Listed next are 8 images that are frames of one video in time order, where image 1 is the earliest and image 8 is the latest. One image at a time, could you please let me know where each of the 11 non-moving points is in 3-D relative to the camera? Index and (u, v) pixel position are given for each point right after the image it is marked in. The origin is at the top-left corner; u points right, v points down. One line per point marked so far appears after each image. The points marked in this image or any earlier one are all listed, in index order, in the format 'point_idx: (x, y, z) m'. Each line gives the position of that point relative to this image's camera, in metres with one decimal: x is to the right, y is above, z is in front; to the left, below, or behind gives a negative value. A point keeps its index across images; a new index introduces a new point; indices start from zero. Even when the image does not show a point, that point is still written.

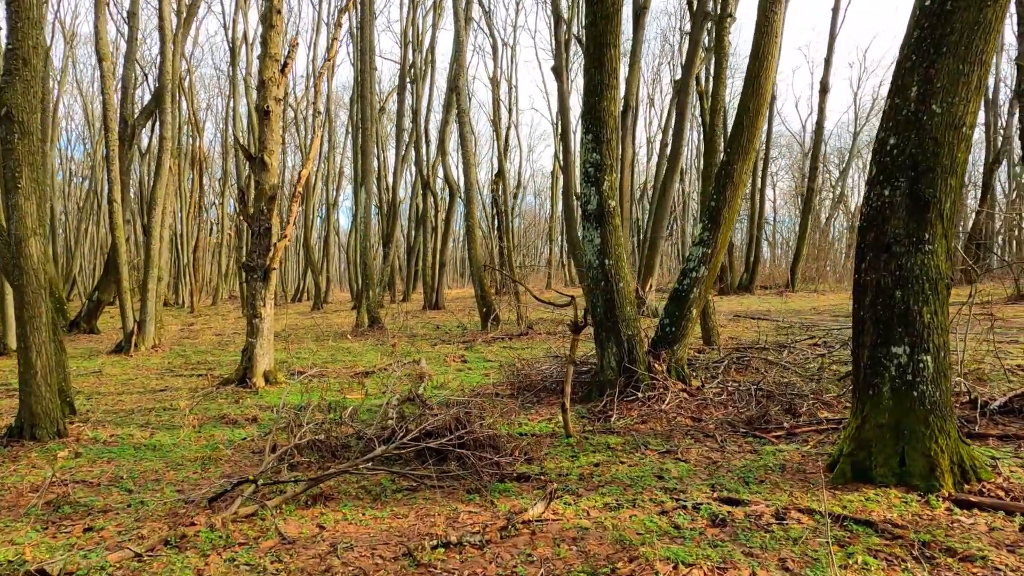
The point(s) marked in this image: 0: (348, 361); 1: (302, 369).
0: (-1.9, -0.9, +9.0) m
1: (-2.3, -0.9, +8.3) m
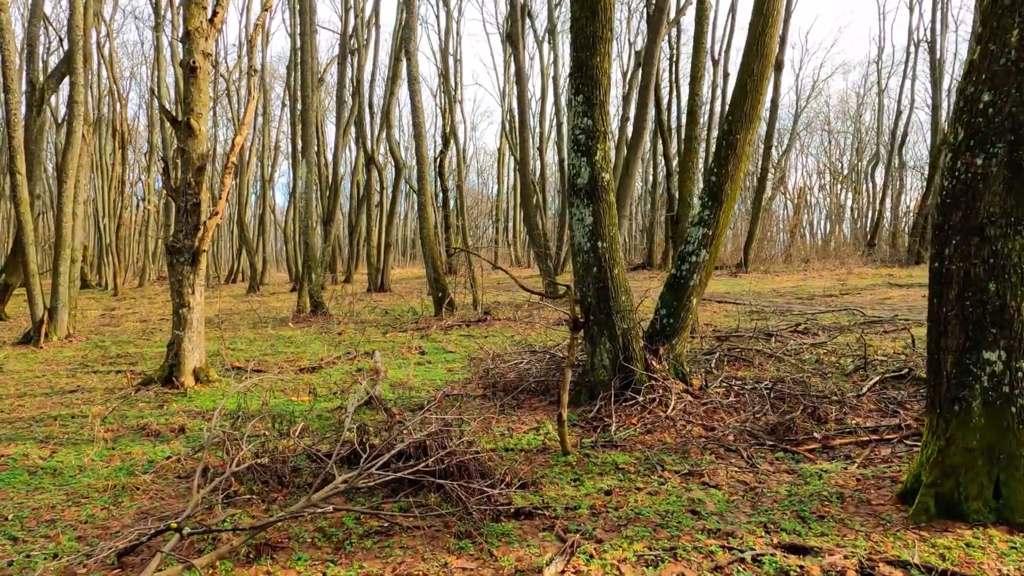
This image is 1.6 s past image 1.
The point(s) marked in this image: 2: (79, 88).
0: (-2.4, -0.7, +8.1) m
1: (-2.6, -0.7, +7.4) m
2: (-5.8, +2.7, +10.3) m
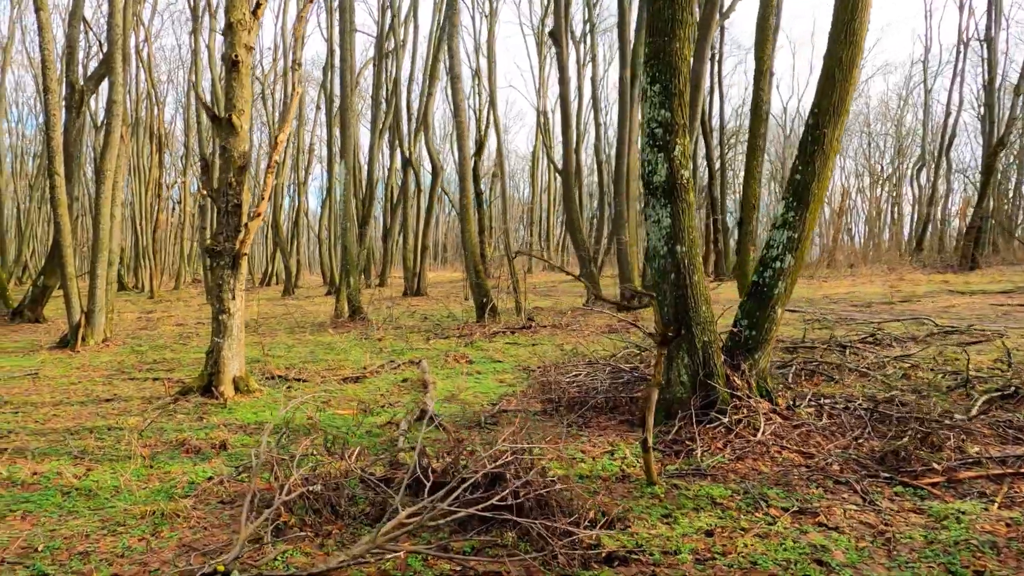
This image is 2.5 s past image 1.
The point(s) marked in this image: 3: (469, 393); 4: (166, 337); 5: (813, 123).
0: (-1.8, -0.8, +7.8) m
1: (-2.2, -0.8, +7.1) m
2: (-5.2, +2.7, +10.1) m
3: (-0.3, -0.8, +5.6) m
4: (-5.0, -0.7, +10.9) m
5: (+1.9, +1.0, +4.7) m
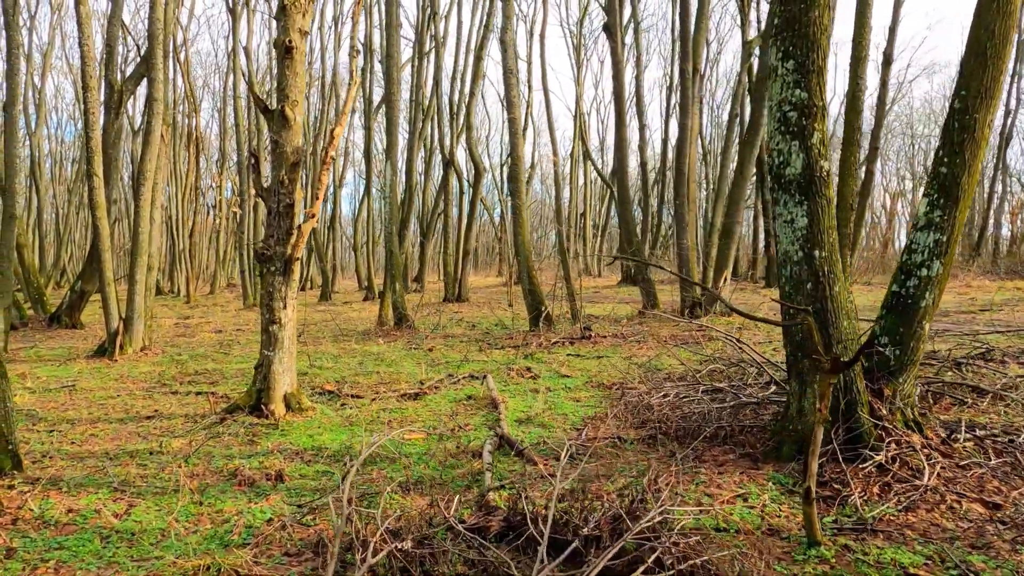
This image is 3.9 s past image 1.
0: (-1.2, -0.8, +7.2) m
1: (-1.6, -0.8, +6.5) m
2: (-4.5, +2.6, +9.7) m
3: (+0.2, -0.9, +5.0) m
4: (-4.2, -0.8, +10.5) m
5: (+2.4, +1.0, +4.0) m
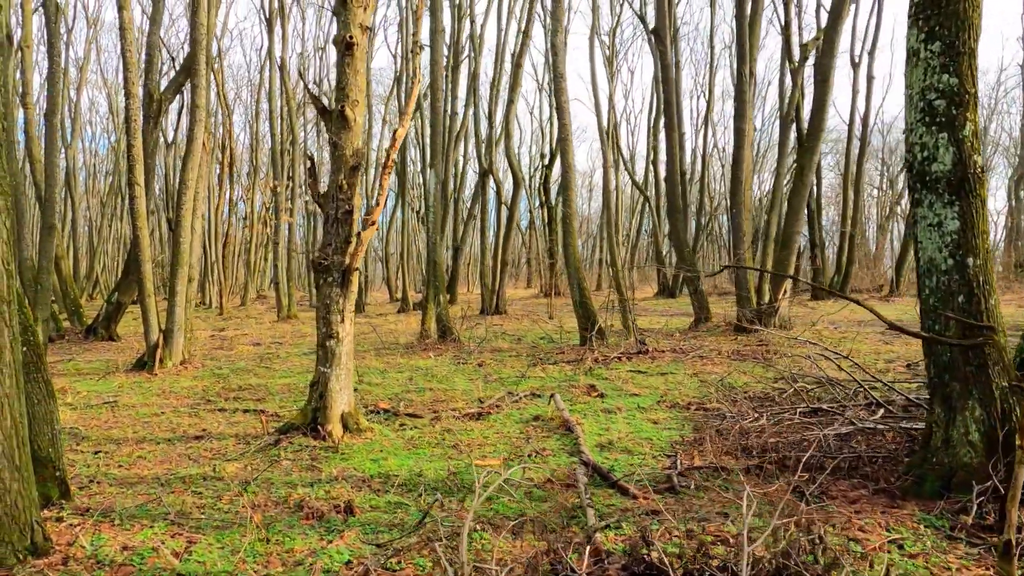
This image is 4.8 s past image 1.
0: (-0.7, -0.9, +6.9) m
1: (-1.0, -0.9, +6.2) m
2: (-3.9, +2.4, +9.5) m
3: (+0.7, -0.9, +4.6) m
4: (-3.6, -1.0, +10.2) m
5: (+2.8, +0.9, +3.6) m
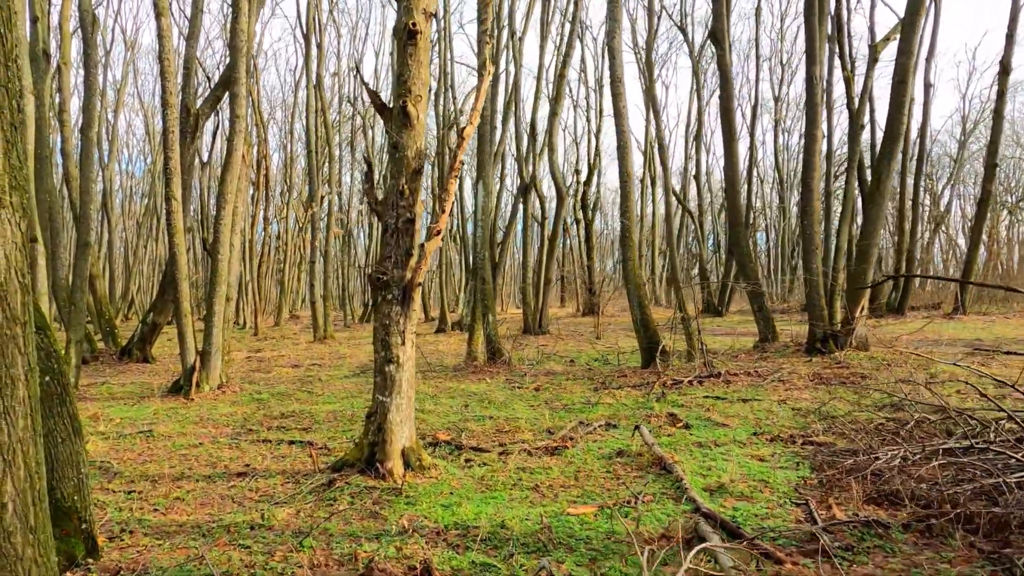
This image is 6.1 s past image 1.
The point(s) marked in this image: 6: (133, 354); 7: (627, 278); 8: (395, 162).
0: (-0.1, -1.1, +6.2) m
1: (-0.5, -1.1, +5.5) m
2: (-3.2, +2.2, +9.0) m
3: (+1.2, -1.0, +3.9) m
4: (-2.9, -1.2, +9.7) m
5: (+3.3, +0.8, +2.9) m
6: (-5.8, -1.0, +11.7) m
7: (+1.4, +0.1, +9.1) m
8: (-0.7, +0.8, +4.5) m
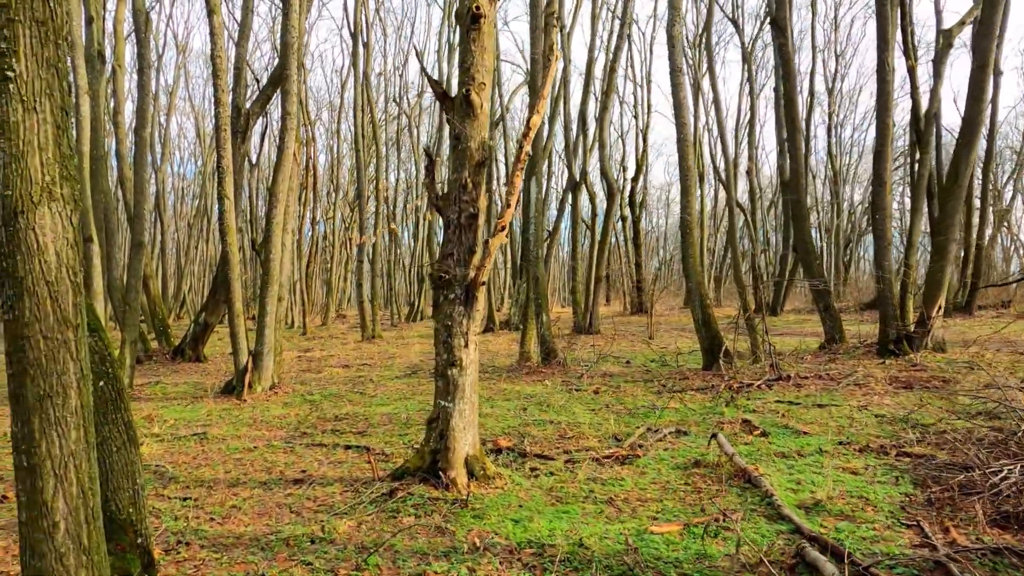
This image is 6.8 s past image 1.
0: (+0.4, -1.1, +5.9) m
1: (0.0, -1.1, +5.3) m
2: (-2.6, +2.2, +8.9) m
3: (+1.6, -1.0, +3.6) m
4: (-2.2, -1.2, +9.6) m
5: (+3.6, +0.9, +2.4) m
6: (-5.0, -1.0, +11.7) m
7: (+2.0, +0.1, +8.7) m
8: (-0.3, +0.8, +4.3) m
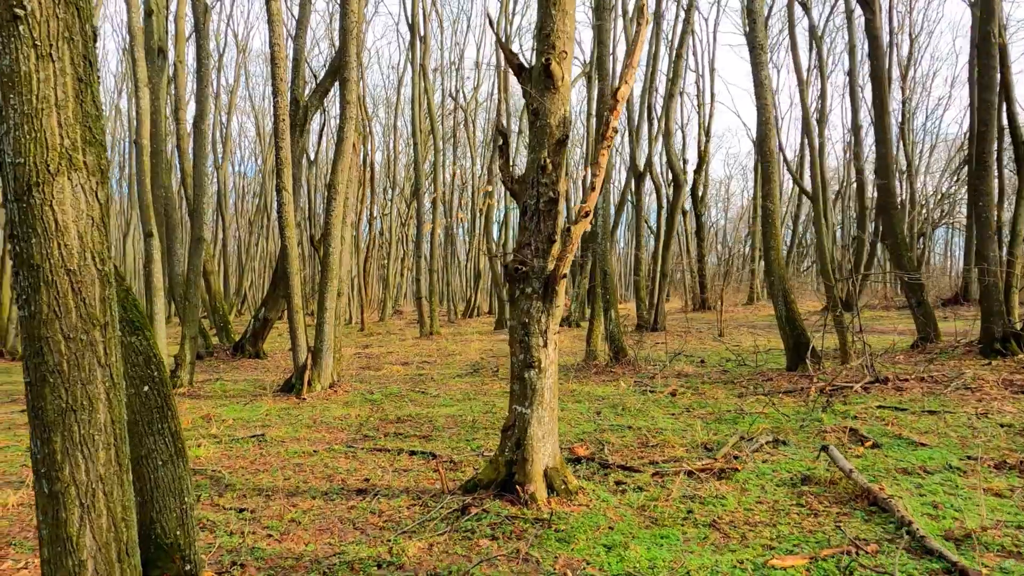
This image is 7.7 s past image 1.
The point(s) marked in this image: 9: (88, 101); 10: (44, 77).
0: (+0.9, -1.0, +5.5) m
1: (+0.5, -1.0, +4.8) m
2: (-1.8, +2.3, +8.6) m
3: (+1.9, -1.0, +3.0) m
4: (-1.4, -1.1, +9.2) m
5: (+3.9, +0.9, +1.7) m
6: (-4.1, -0.9, +11.6) m
7: (+2.7, +0.2, +8.1) m
8: (+0.1, +0.8, +3.8) m
9: (-1.0, +0.4, +1.7) m
10: (-1.0, +0.5, +1.6) m
